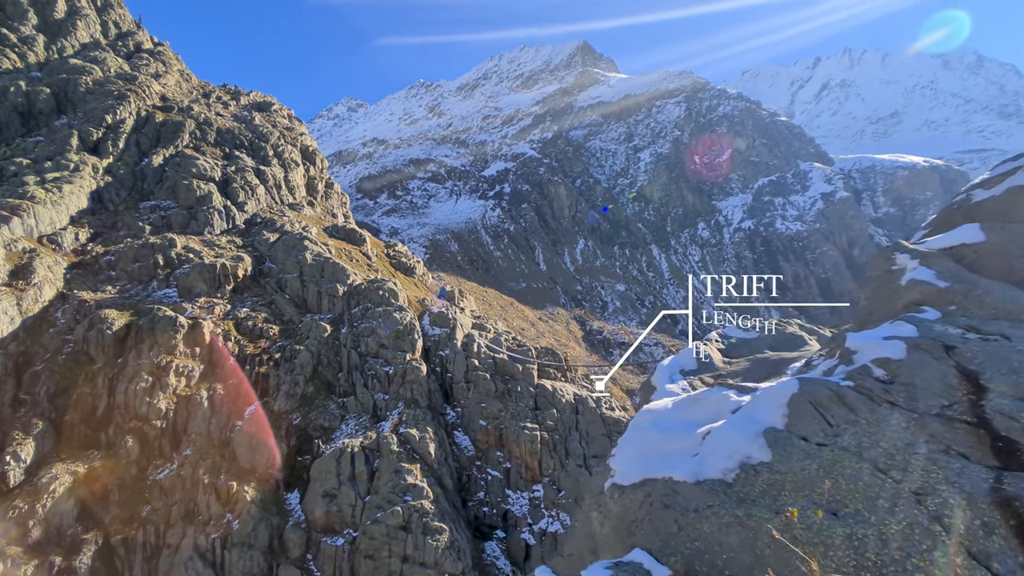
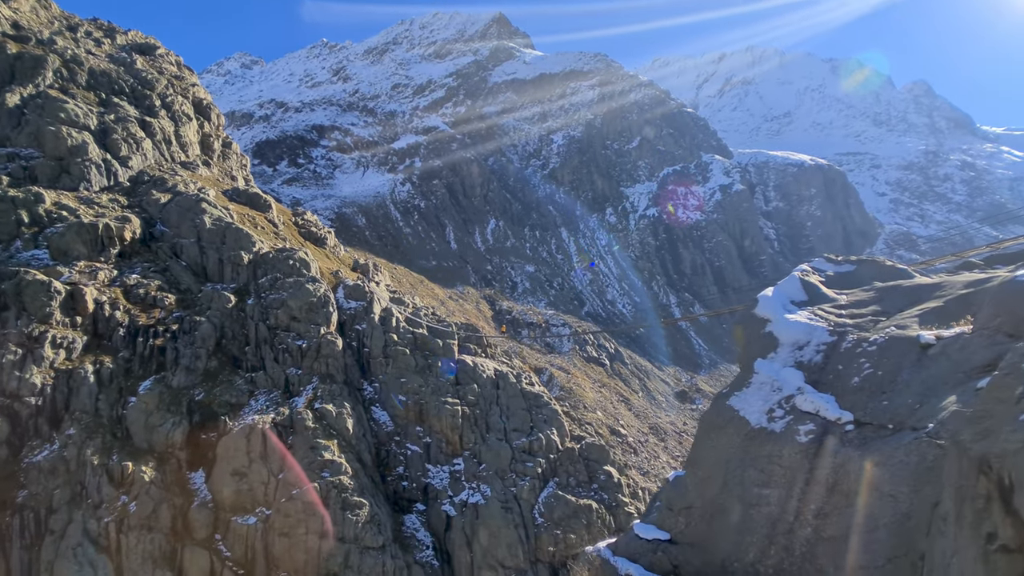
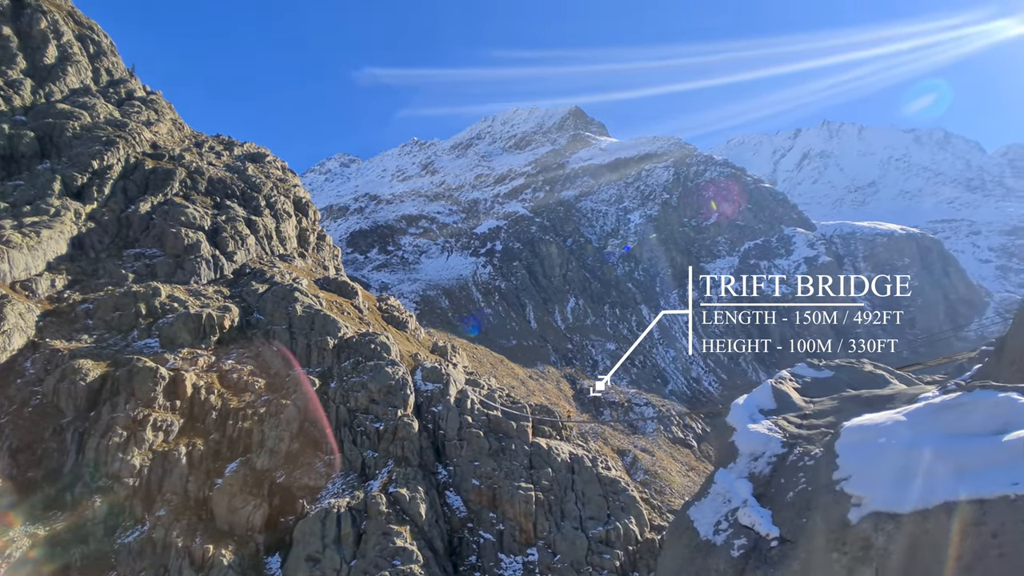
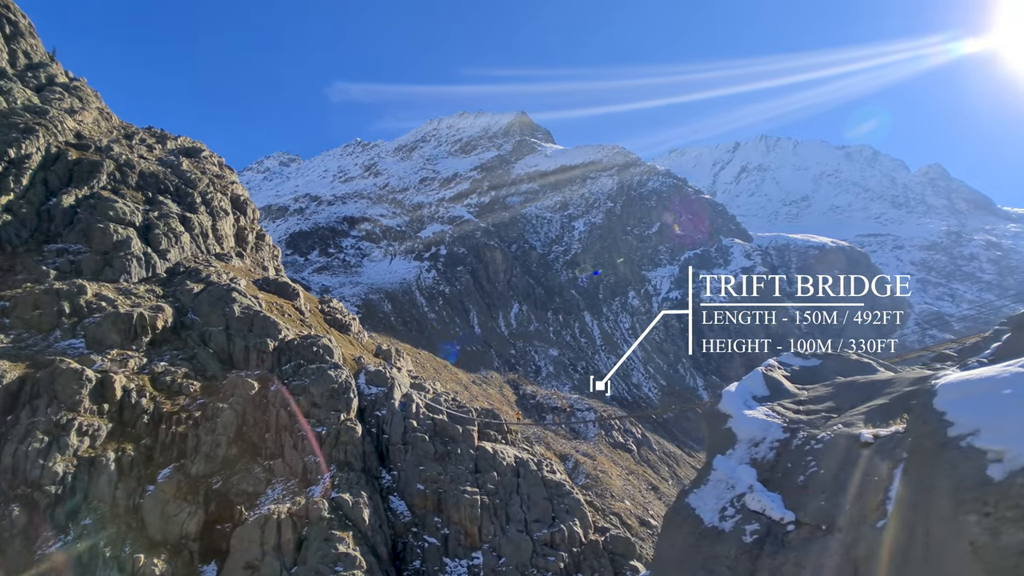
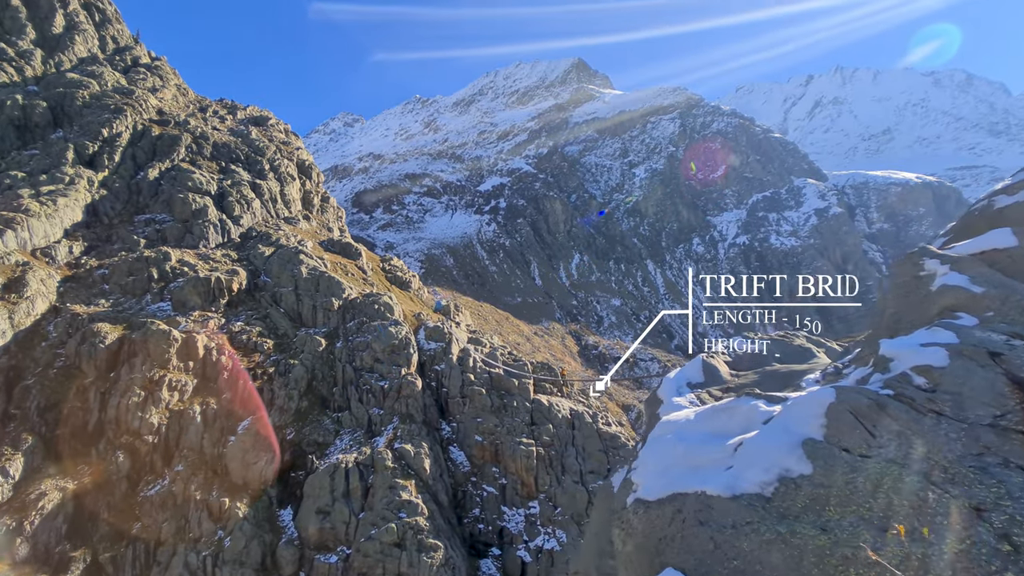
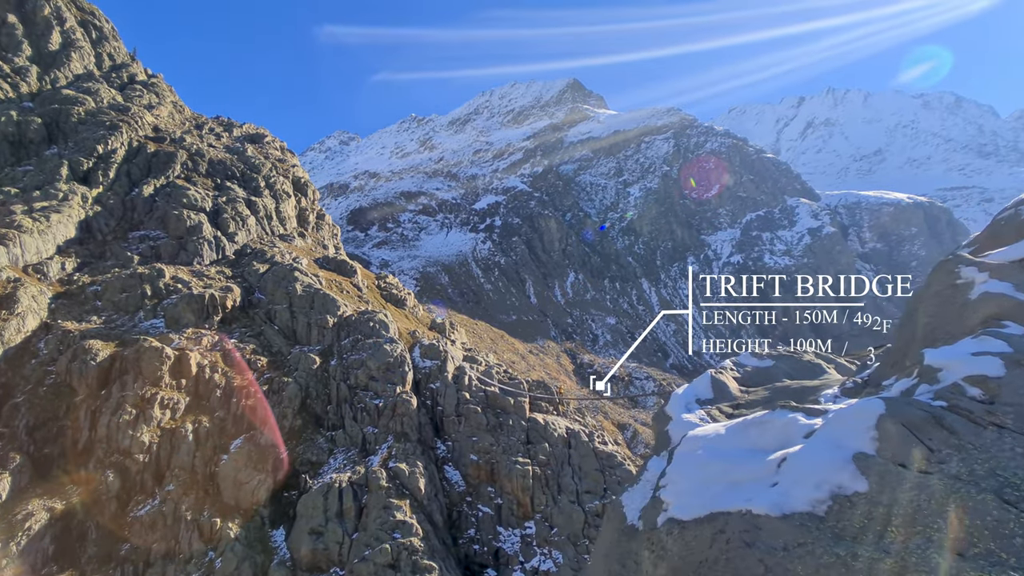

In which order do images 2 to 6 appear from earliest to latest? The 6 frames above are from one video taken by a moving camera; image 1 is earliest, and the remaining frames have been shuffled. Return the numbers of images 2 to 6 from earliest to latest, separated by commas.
5, 6, 3, 4, 2
